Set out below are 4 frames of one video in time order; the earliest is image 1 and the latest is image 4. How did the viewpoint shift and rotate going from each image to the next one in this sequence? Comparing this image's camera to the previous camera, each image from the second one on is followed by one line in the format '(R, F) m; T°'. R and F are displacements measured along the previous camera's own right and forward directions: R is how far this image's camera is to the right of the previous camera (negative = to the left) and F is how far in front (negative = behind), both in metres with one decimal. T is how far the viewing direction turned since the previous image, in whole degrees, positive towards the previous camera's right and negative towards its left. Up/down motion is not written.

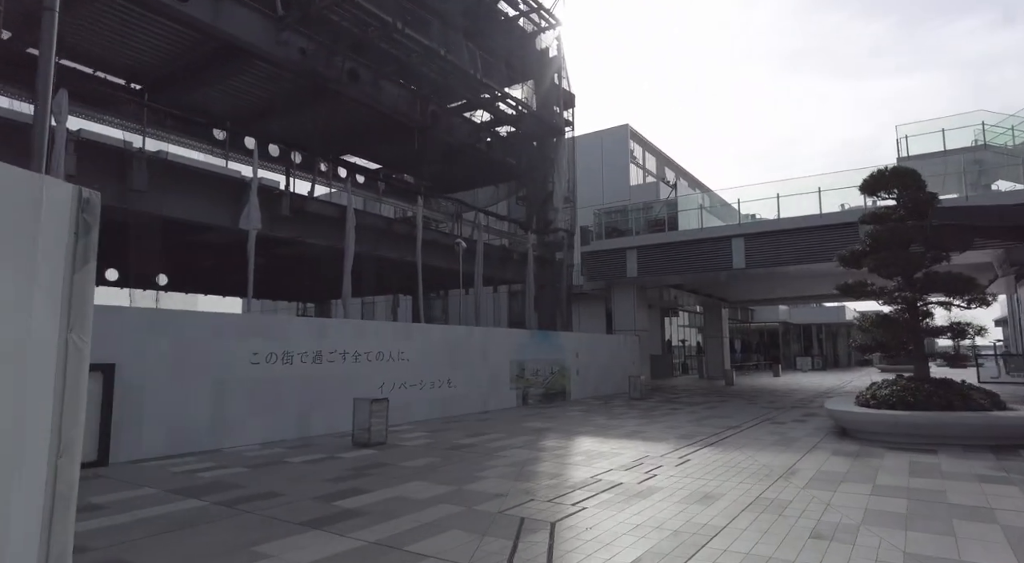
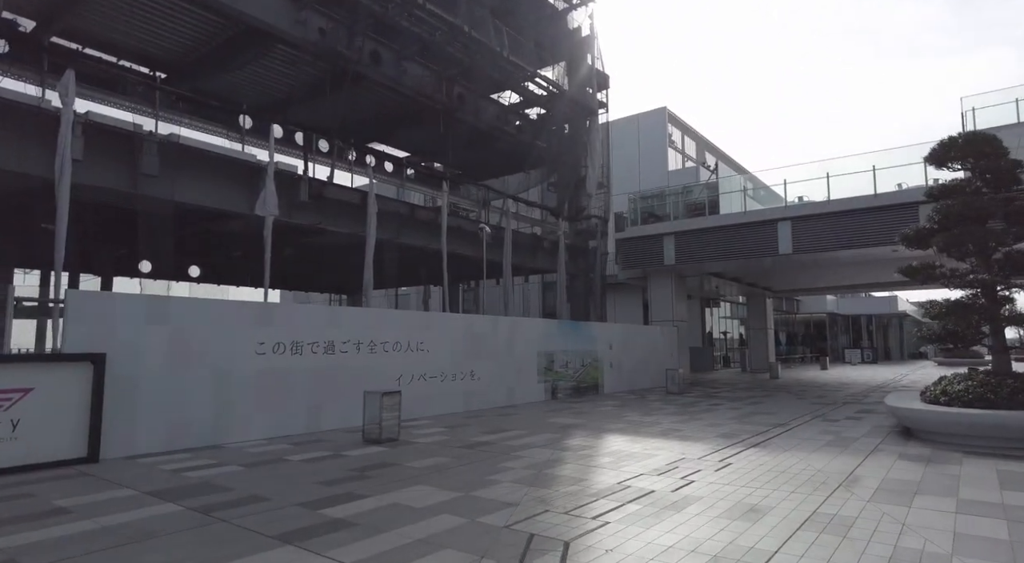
(+0.3, +1.0) m; -4°
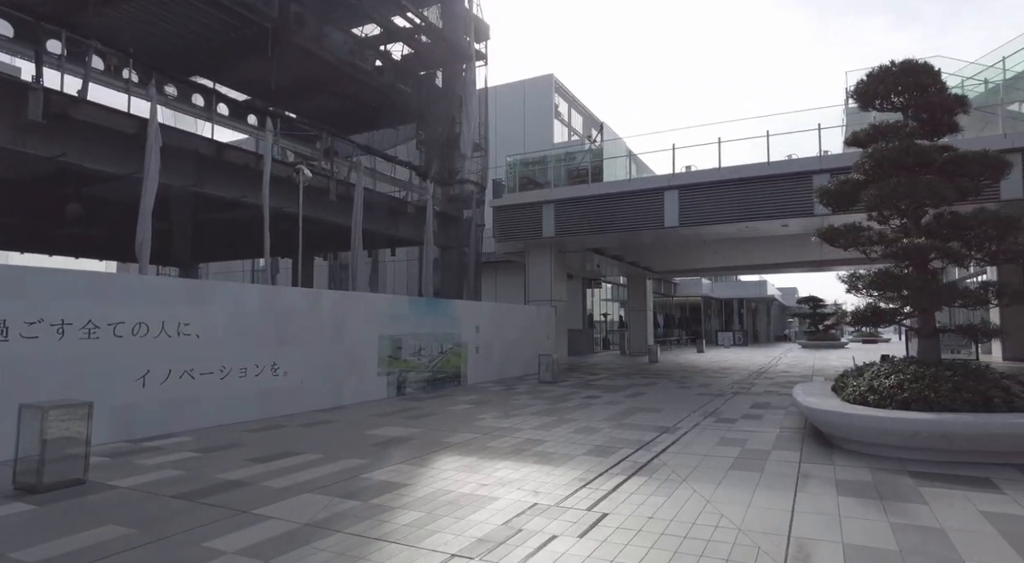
(+1.3, +3.5) m; +11°
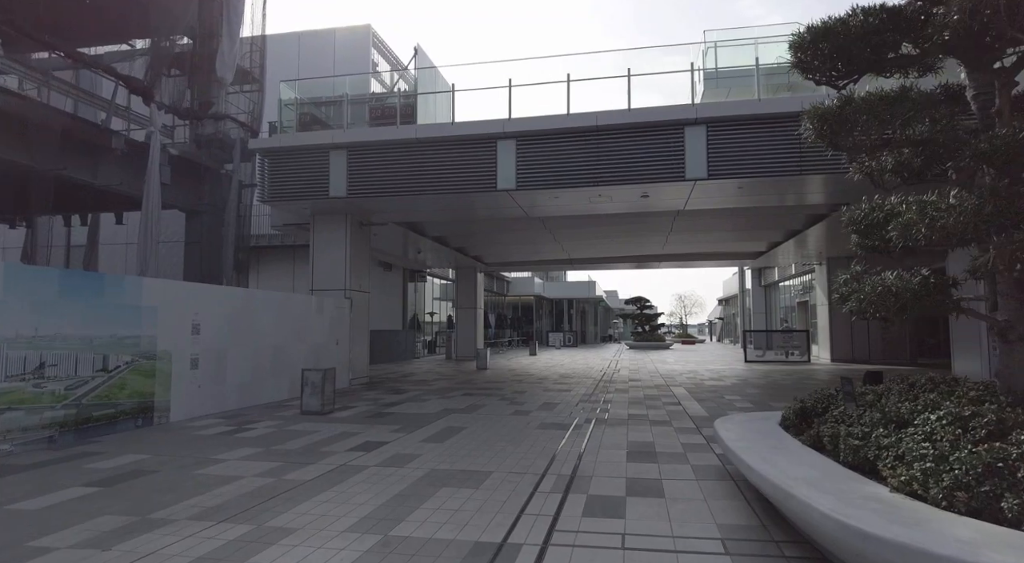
(+1.6, +5.9) m; +16°
